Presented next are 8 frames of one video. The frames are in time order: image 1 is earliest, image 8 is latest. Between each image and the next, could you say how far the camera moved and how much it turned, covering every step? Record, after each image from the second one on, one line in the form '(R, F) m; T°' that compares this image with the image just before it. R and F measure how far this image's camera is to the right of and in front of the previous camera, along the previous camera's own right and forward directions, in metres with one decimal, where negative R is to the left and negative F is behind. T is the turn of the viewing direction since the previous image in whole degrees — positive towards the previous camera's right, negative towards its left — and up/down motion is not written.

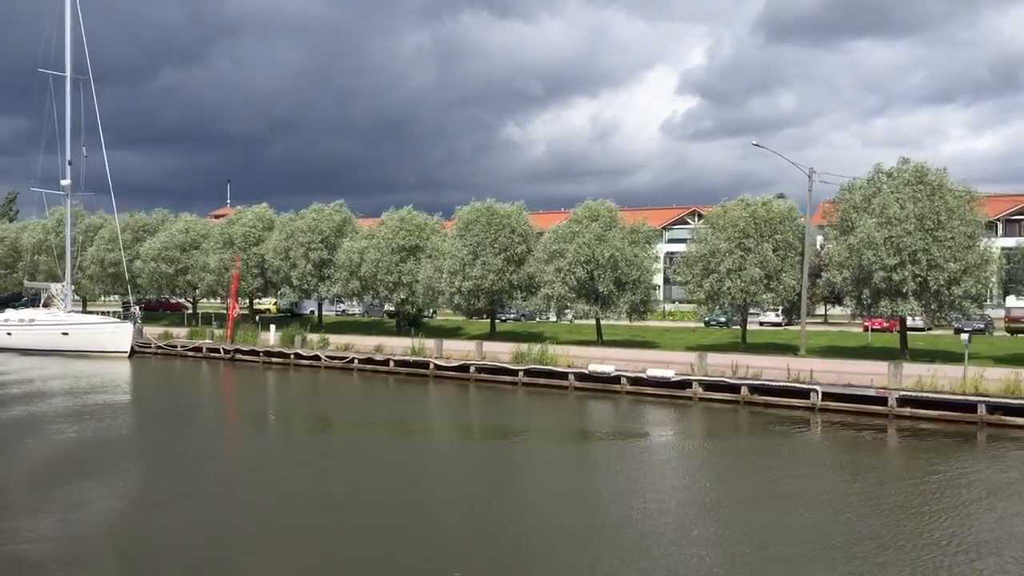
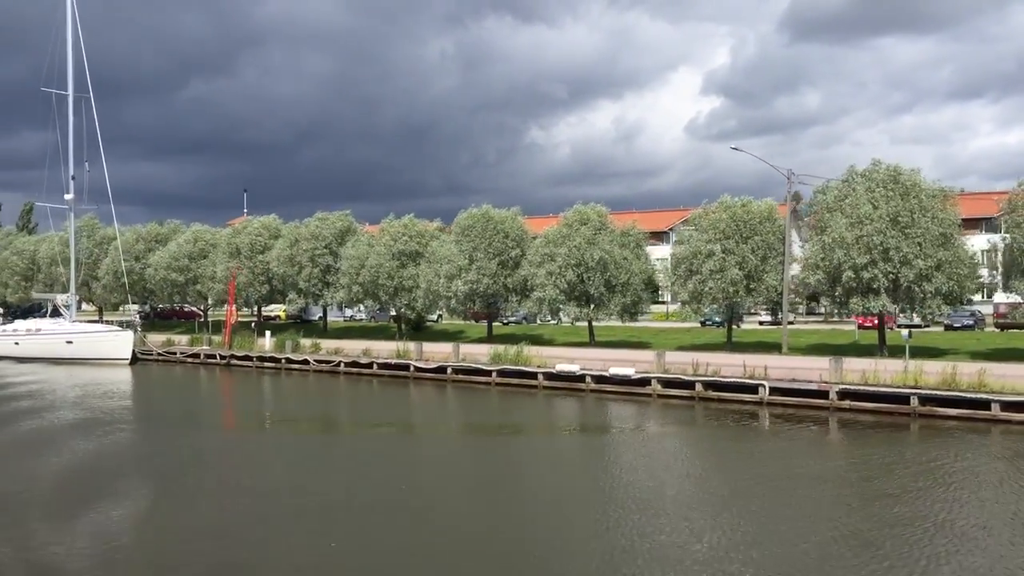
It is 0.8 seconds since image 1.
(+1.7, -1.2) m; -1°
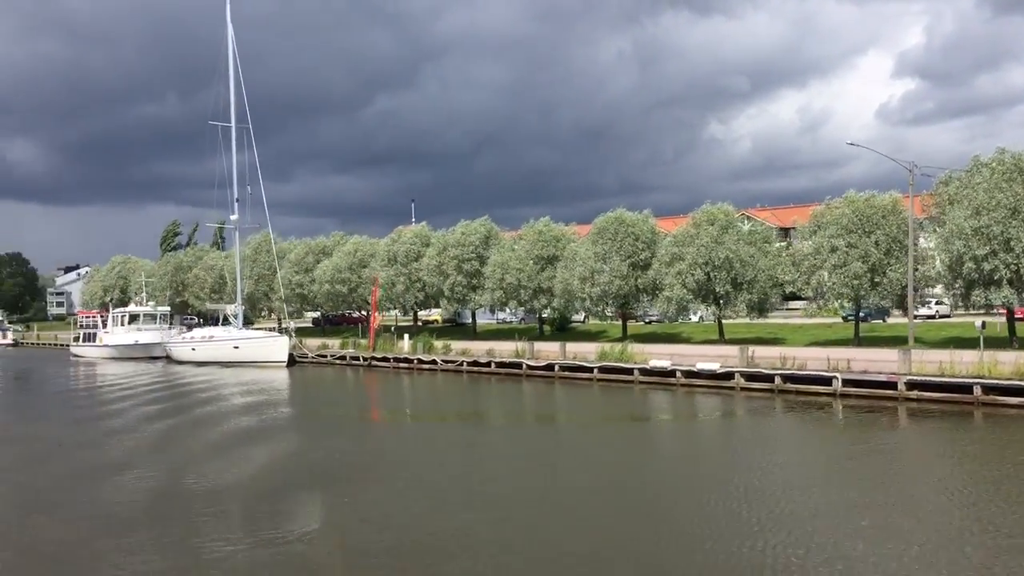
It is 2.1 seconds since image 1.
(+2.8, -2.1) m; -10°
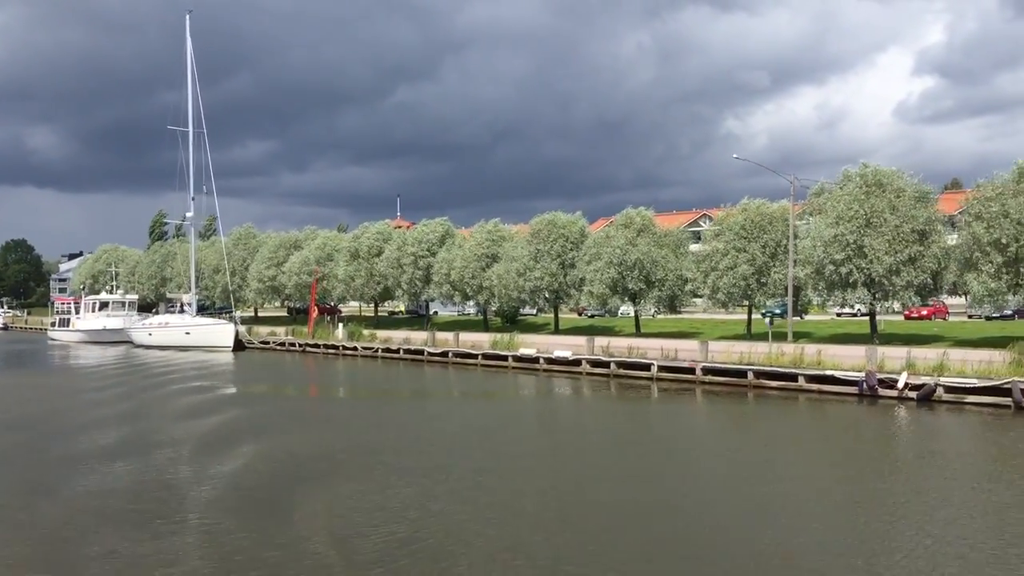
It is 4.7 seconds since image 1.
(+4.5, -4.9) m; 0°
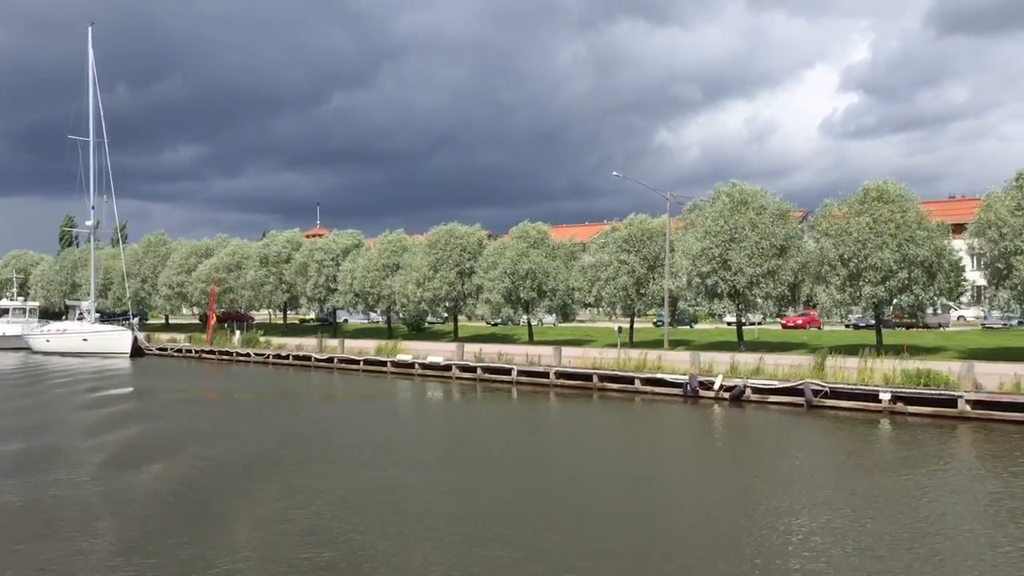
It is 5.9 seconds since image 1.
(+2.1, -2.3) m; +4°
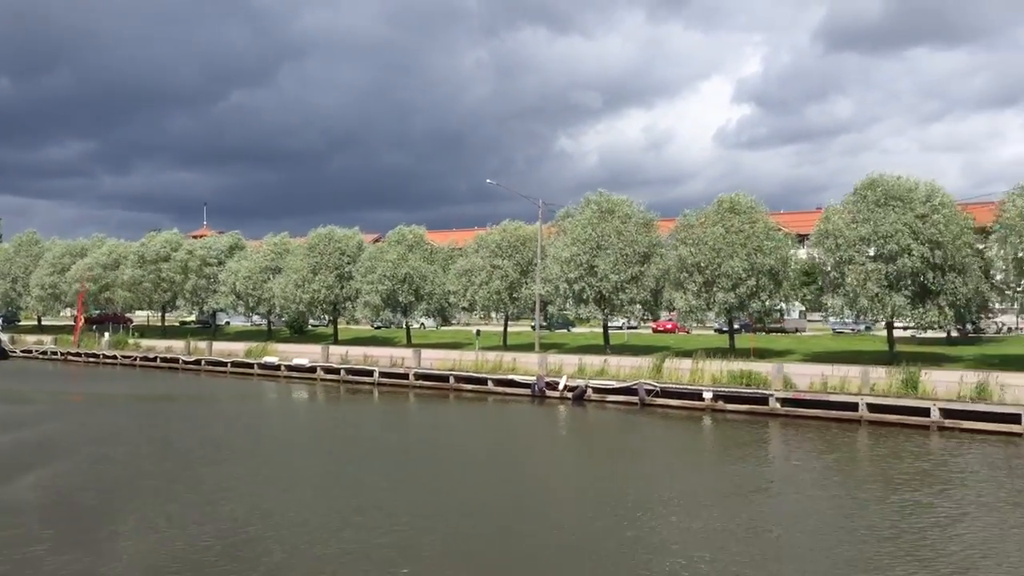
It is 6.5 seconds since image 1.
(+1.3, -1.2) m; +6°
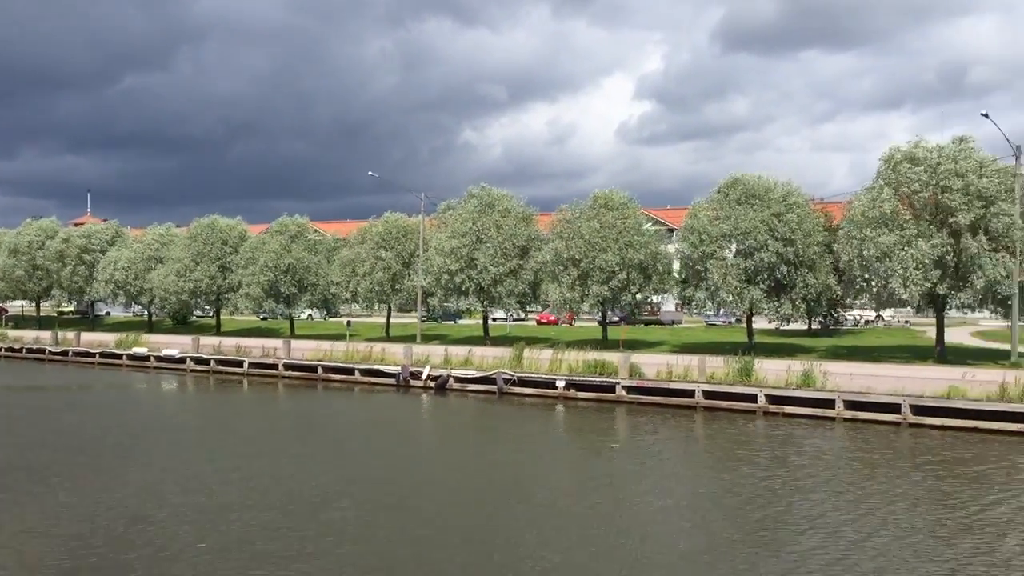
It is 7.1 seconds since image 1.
(+1.1, -0.8) m; +6°
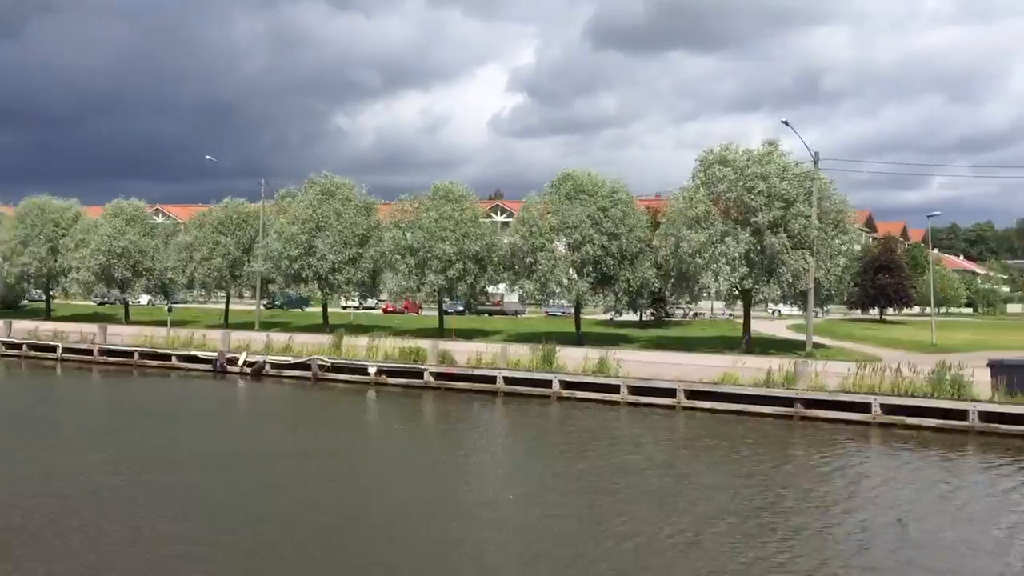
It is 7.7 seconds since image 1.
(+1.5, -0.8) m; +8°
